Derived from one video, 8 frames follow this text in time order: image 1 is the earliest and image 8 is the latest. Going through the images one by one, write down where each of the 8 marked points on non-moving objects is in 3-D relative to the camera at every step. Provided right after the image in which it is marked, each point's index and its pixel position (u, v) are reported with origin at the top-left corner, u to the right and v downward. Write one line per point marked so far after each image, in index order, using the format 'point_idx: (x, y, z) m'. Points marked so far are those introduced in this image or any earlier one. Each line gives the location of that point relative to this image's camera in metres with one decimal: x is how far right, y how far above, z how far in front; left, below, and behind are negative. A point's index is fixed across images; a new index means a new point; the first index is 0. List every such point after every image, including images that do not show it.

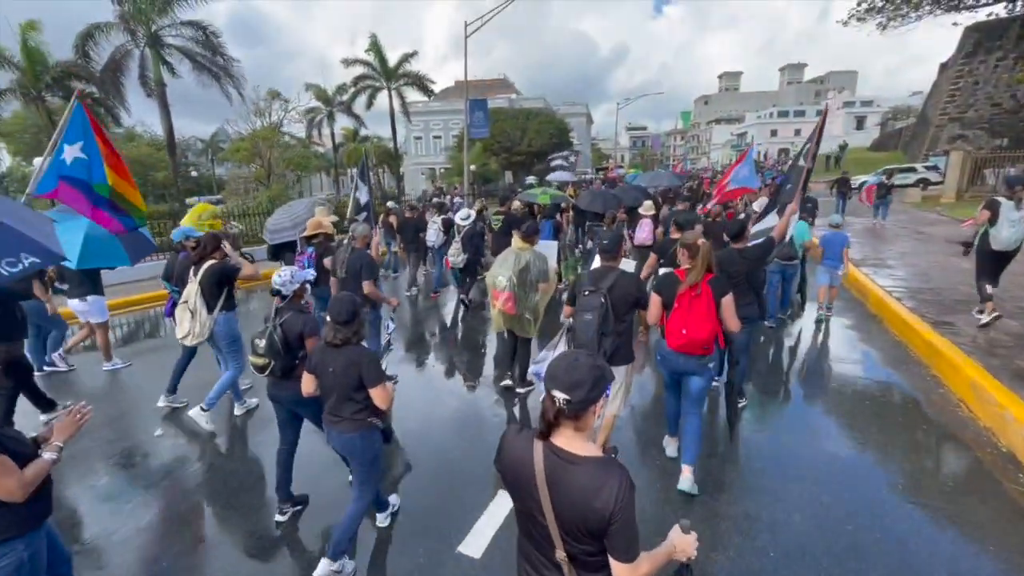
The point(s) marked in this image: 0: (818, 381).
0: (+3.3, -1.1, +5.3) m
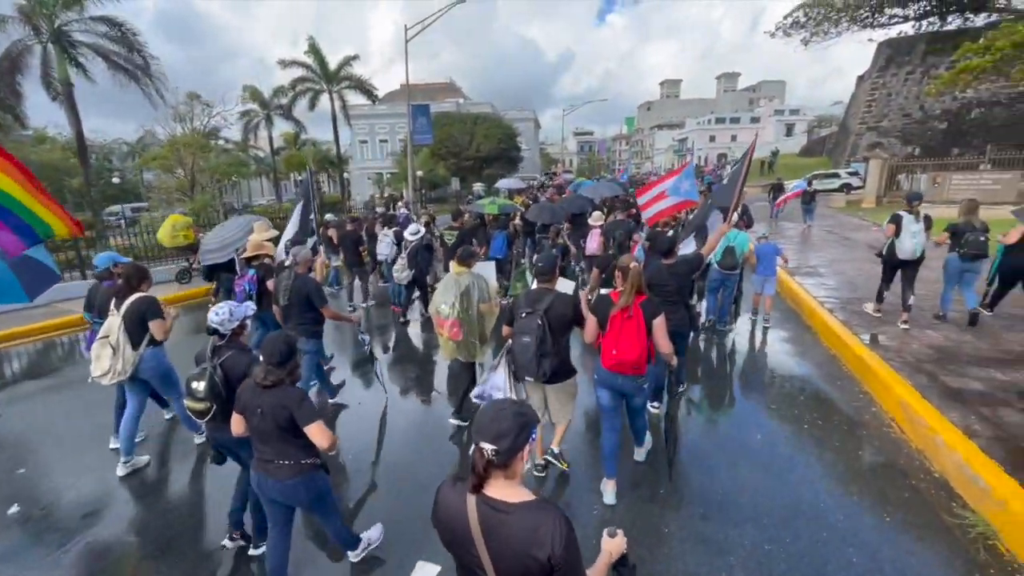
0: (+2.7, -1.2, +5.3) m
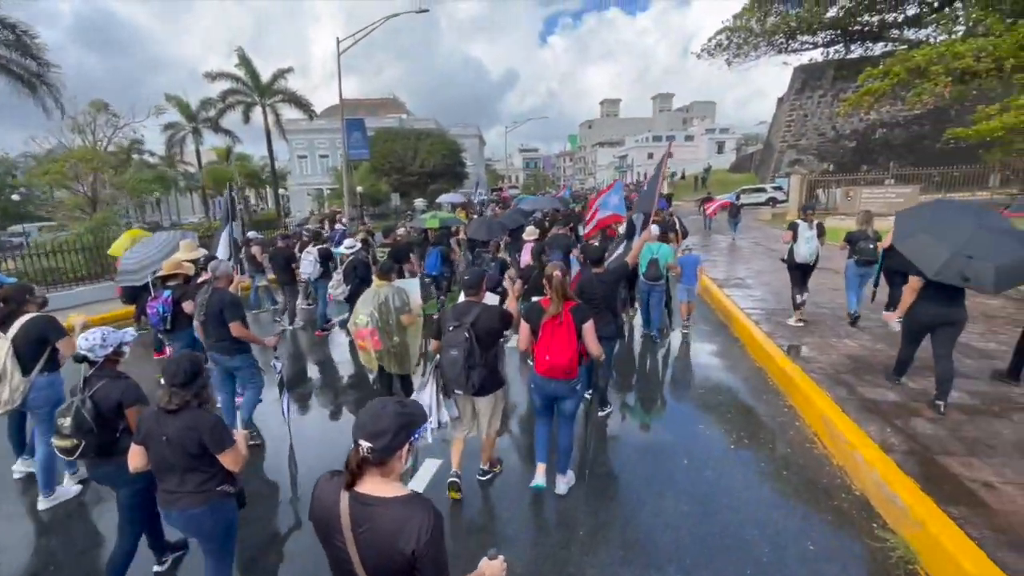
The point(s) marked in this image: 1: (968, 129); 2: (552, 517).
0: (+1.9, -1.4, +5.2) m
1: (+12.1, +4.2, +12.7) m
2: (+0.3, -1.8, +3.8) m
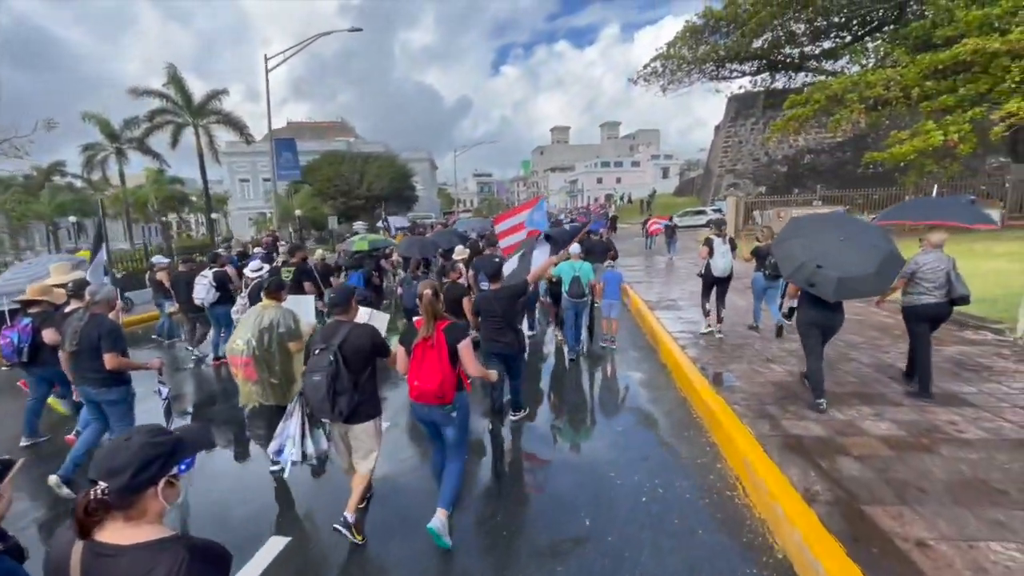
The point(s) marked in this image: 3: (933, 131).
0: (+1.0, -1.6, +4.7) m
1: (+10.3, +3.8, +13.3) m
2: (-0.5, -2.0, +3.2) m
3: (+10.4, +3.9, +11.9) m
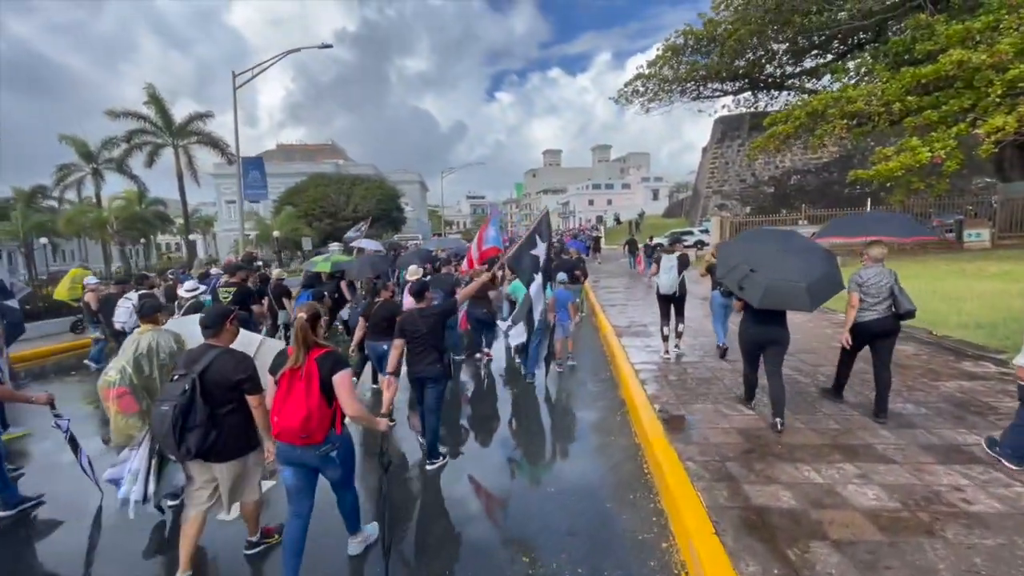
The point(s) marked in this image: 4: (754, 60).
0: (+0.3, -1.9, +3.9) m
1: (+9.6, +3.2, +12.9) m
2: (-1.1, -2.2, +2.4) m
3: (+9.7, +3.4, +11.4) m
4: (+9.3, +8.7, +18.3) m
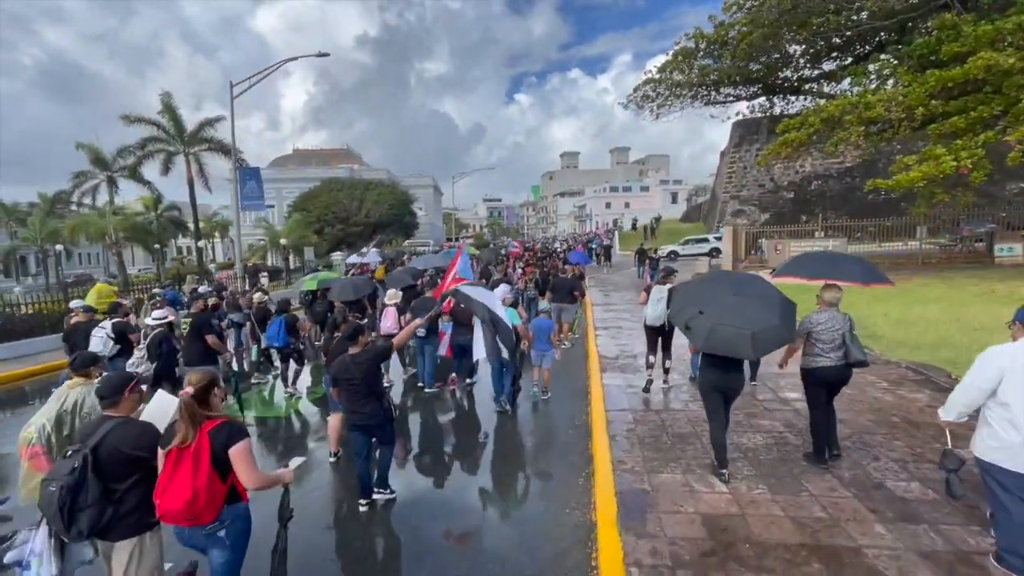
0: (-0.1, -2.2, +3.4) m
1: (+9.5, +2.7, +12.0) m
2: (-1.6, -2.6, +2.0) m
3: (+9.5, +2.9, +10.6) m
4: (+9.4, +8.2, +17.5) m
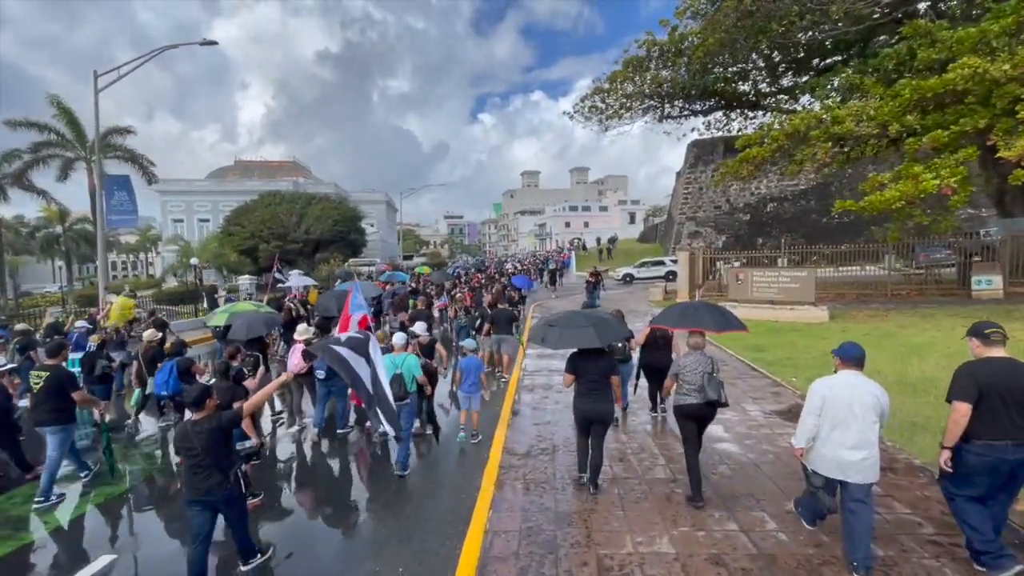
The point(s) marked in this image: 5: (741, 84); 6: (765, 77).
0: (-1.2, -2.7, +1.1) m
1: (+7.7, +1.9, +10.6) m
2: (-2.5, -3.0, -0.4) m
3: (+7.9, +2.2, +9.2) m
4: (+7.3, +7.2, +16.3) m
5: (+8.0, +7.1, +16.7) m
6: (+8.5, +7.2, +16.2) m
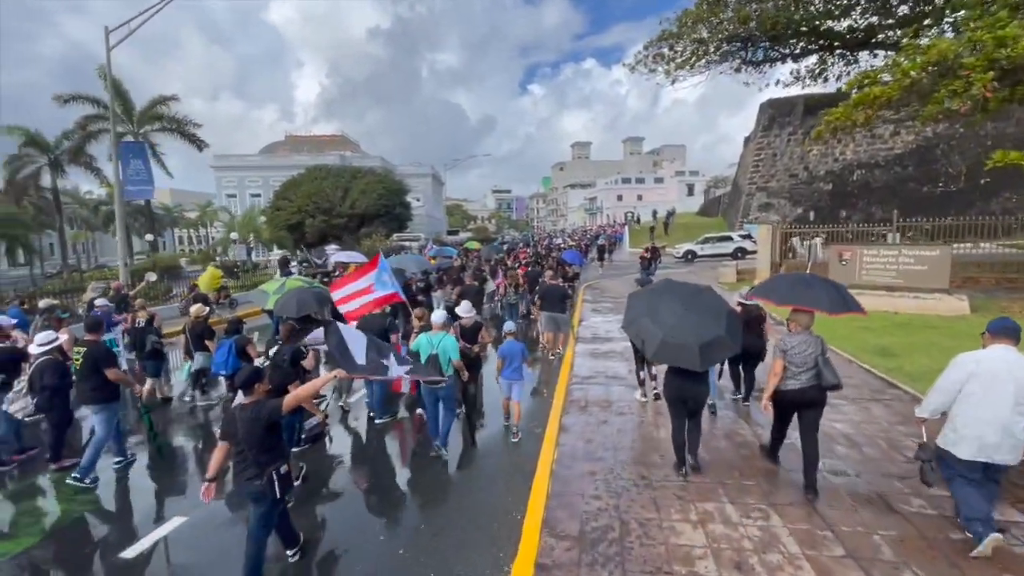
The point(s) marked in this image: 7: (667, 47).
0: (-1.3, -2.8, -0.4) m
1: (+8.6, +2.1, +8.0) m
2: (-2.8, -3.2, -1.8) m
3: (+8.6, +2.3, +6.5) m
4: (+8.7, +7.8, +13.3) m
5: (+9.5, +7.7, +13.7) m
6: (+10.0, +7.7, +13.1) m
7: (+5.1, +7.8, +15.8) m
